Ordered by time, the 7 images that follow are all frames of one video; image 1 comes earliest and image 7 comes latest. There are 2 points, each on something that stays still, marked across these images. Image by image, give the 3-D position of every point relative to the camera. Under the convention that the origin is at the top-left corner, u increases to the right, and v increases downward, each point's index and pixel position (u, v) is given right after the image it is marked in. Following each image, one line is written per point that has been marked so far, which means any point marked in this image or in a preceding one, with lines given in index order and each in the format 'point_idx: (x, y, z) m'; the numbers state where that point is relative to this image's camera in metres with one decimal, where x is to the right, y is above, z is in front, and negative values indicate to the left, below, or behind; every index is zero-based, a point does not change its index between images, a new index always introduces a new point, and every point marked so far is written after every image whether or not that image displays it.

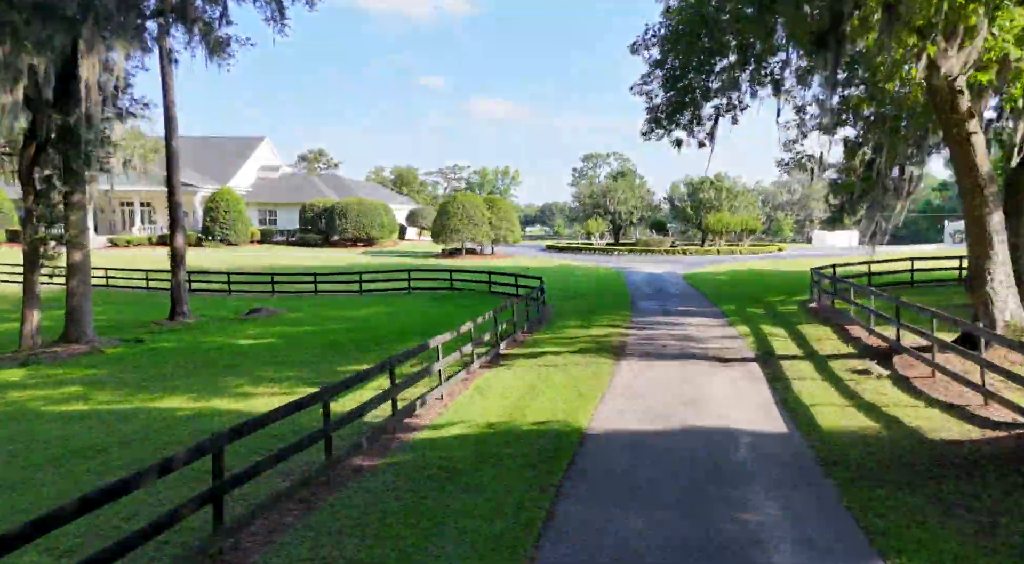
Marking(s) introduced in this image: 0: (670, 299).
0: (+3.3, -0.4, +16.5) m
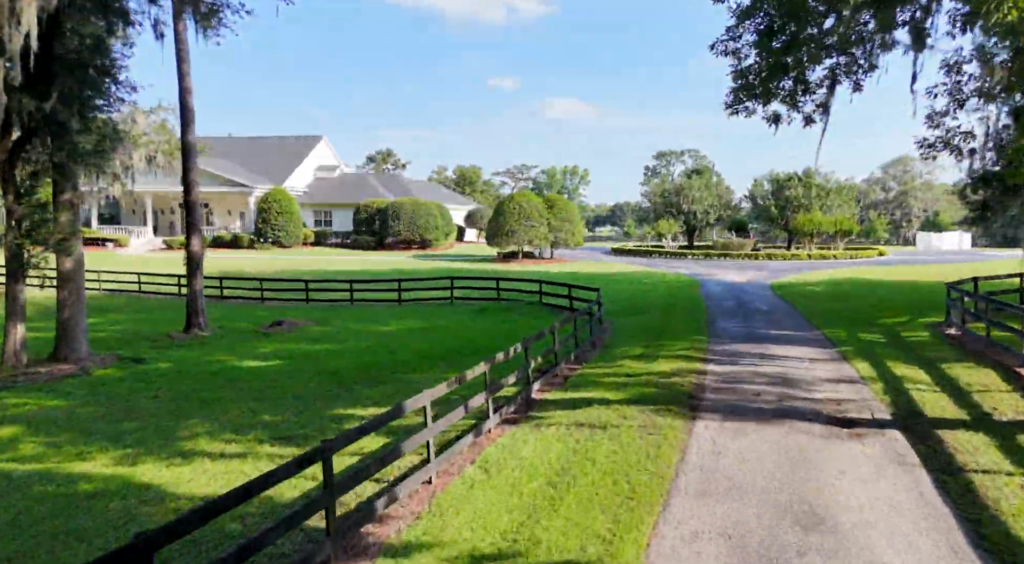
0: (+4.2, -0.7, +13.5) m
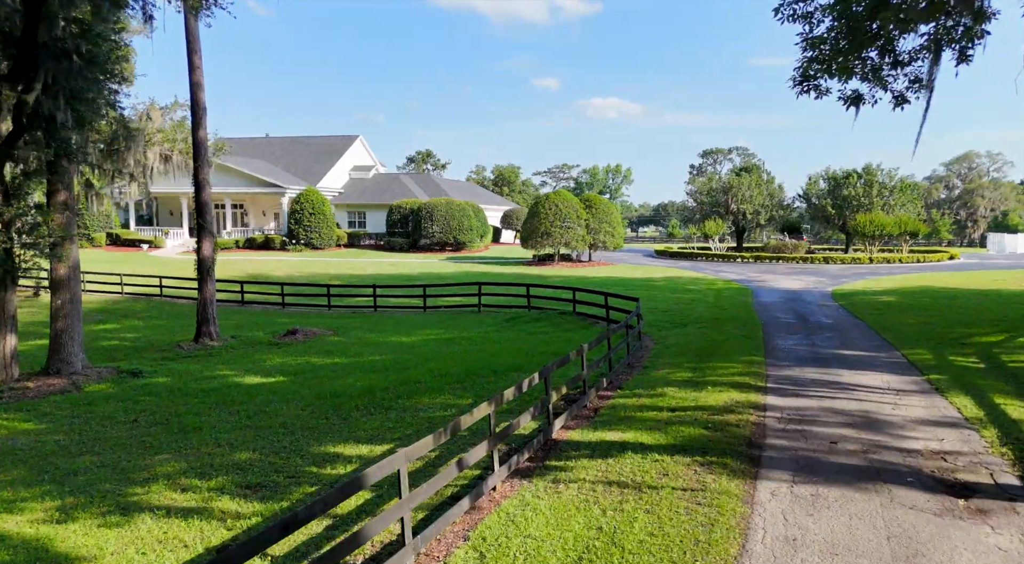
0: (+4.7, -0.8, +11.8) m
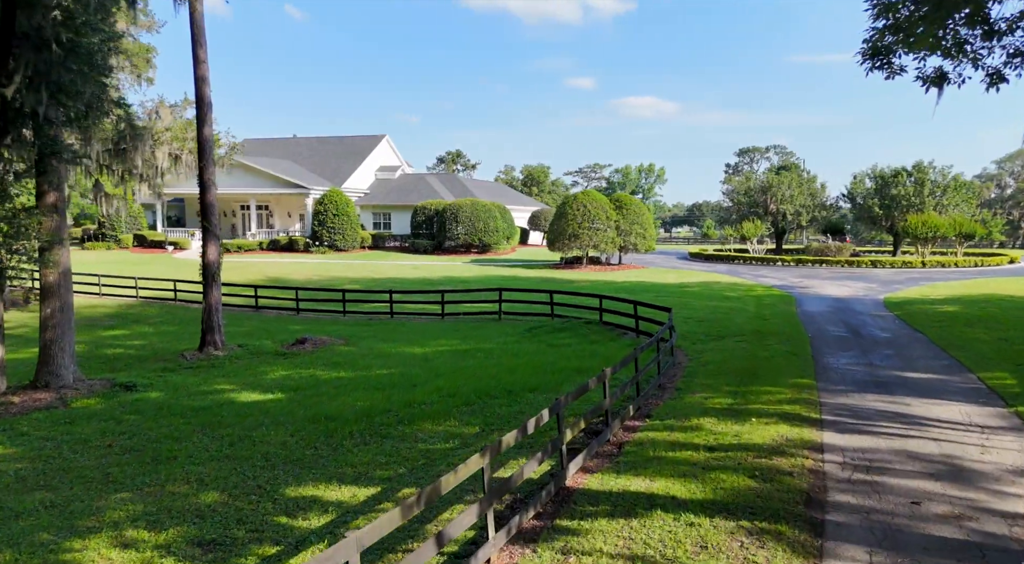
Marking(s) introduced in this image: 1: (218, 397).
0: (+4.9, -0.9, +10.4) m
1: (-4.4, -1.7, +11.6) m
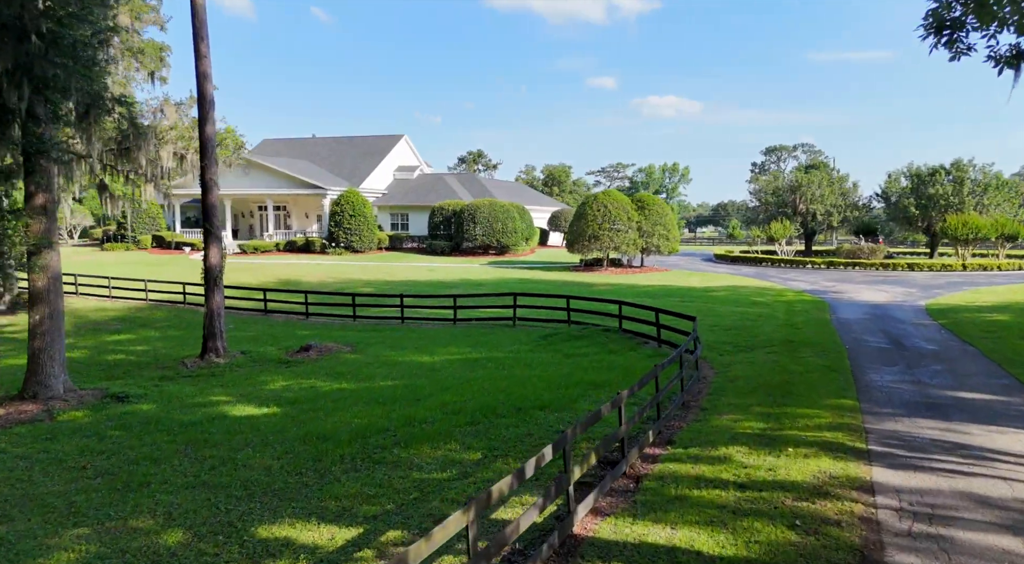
0: (+5.0, -1.0, +9.5) m
1: (-4.3, -1.8, +11.0) m
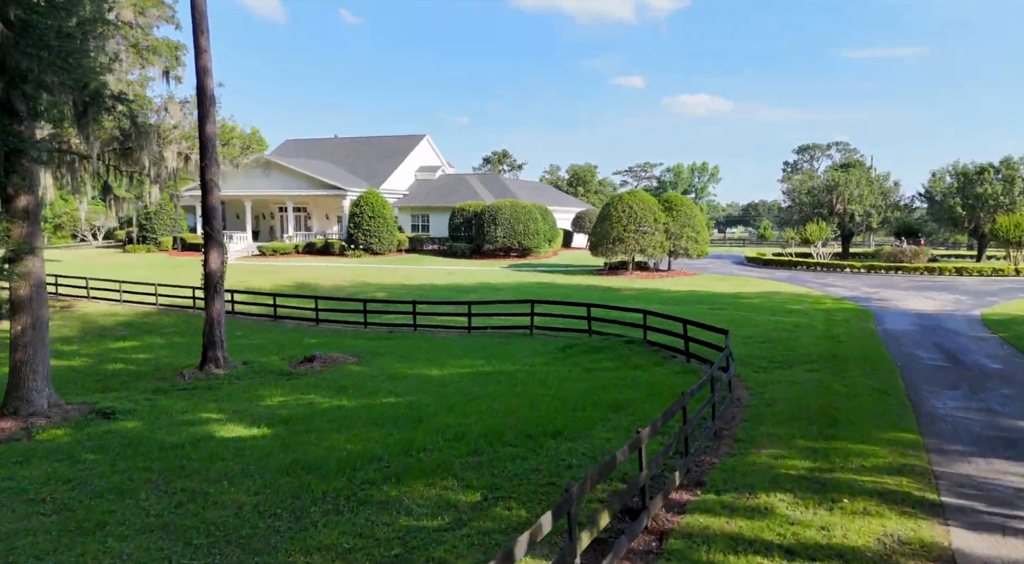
0: (+5.1, -1.2, +8.3) m
1: (-4.1, -1.9, +10.1) m
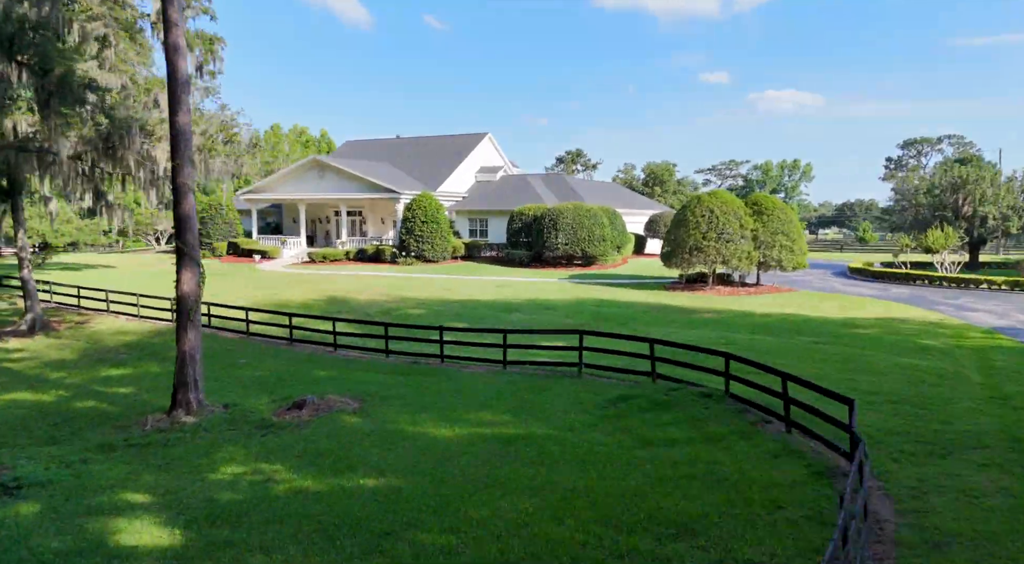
0: (+5.1, -1.6, +4.6) m
1: (-3.9, -2.3, +7.4) m
